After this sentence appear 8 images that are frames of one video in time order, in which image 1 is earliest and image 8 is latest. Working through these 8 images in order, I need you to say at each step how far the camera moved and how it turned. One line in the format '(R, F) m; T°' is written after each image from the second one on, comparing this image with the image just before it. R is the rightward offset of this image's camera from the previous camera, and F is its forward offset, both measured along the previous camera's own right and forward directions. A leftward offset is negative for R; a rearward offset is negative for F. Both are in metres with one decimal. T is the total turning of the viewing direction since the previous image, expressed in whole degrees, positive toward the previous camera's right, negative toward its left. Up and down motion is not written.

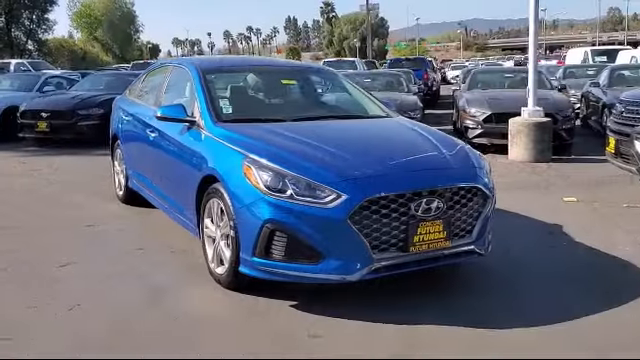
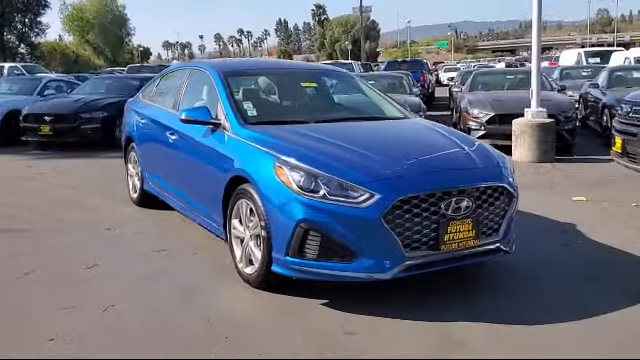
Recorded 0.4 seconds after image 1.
(-0.3, -0.1) m; +1°
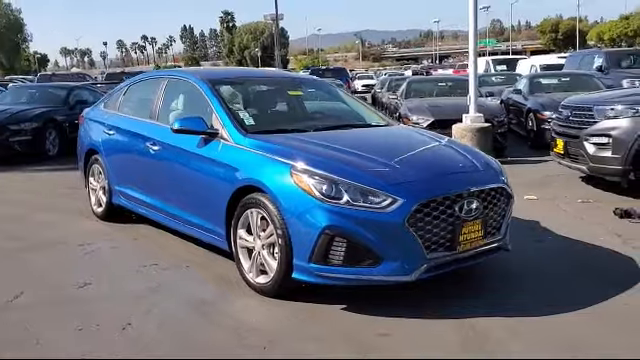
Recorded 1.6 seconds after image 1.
(-0.8, 0.0) m; +9°
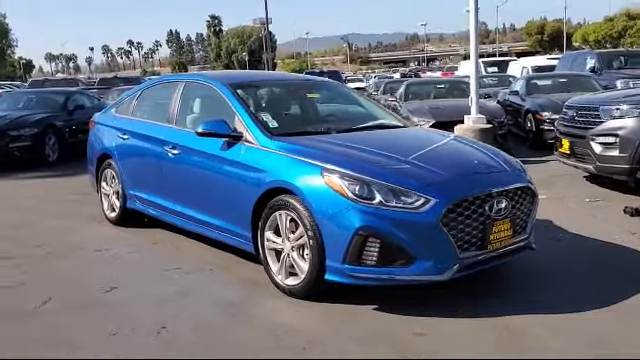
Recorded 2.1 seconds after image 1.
(-0.3, 0.0) m; +1°
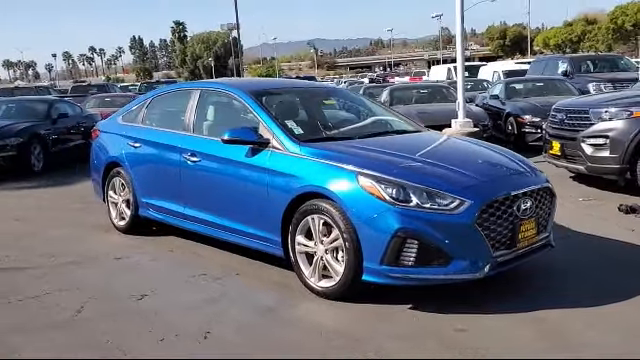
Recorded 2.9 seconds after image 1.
(-0.5, -0.1) m; +3°
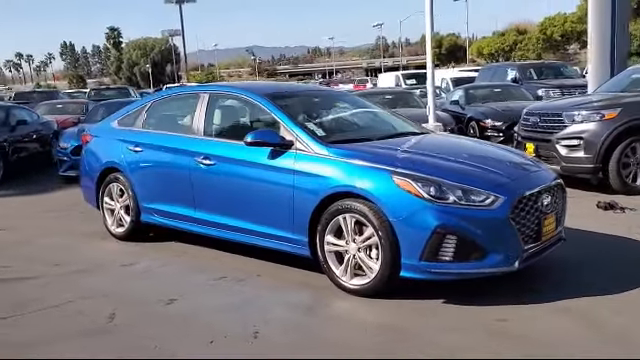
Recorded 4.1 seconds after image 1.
(-0.7, 0.0) m; +6°
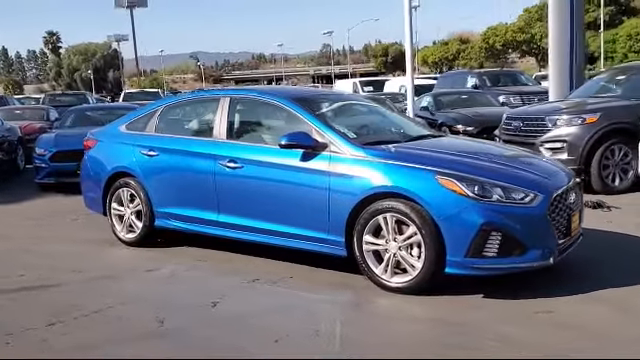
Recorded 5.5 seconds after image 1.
(-0.8, -0.1) m; +5°
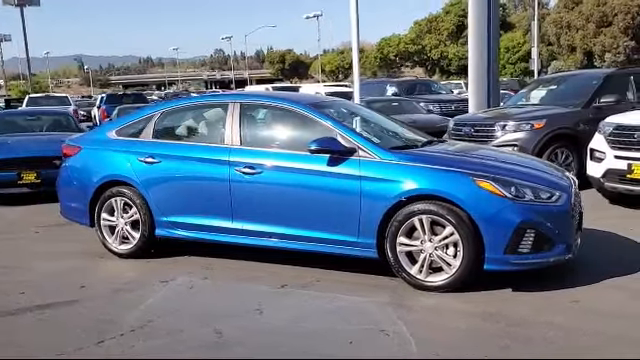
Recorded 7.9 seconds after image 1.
(-1.2, 0.0) m; +10°
